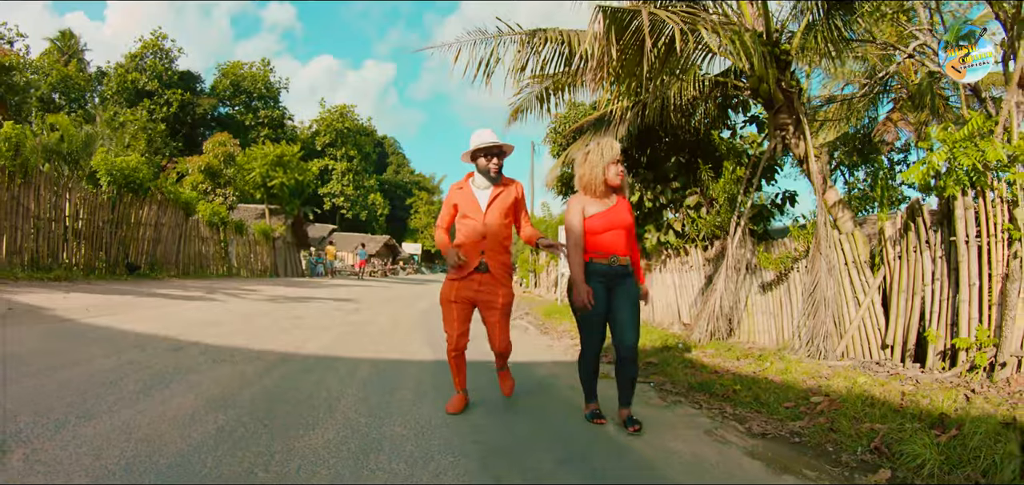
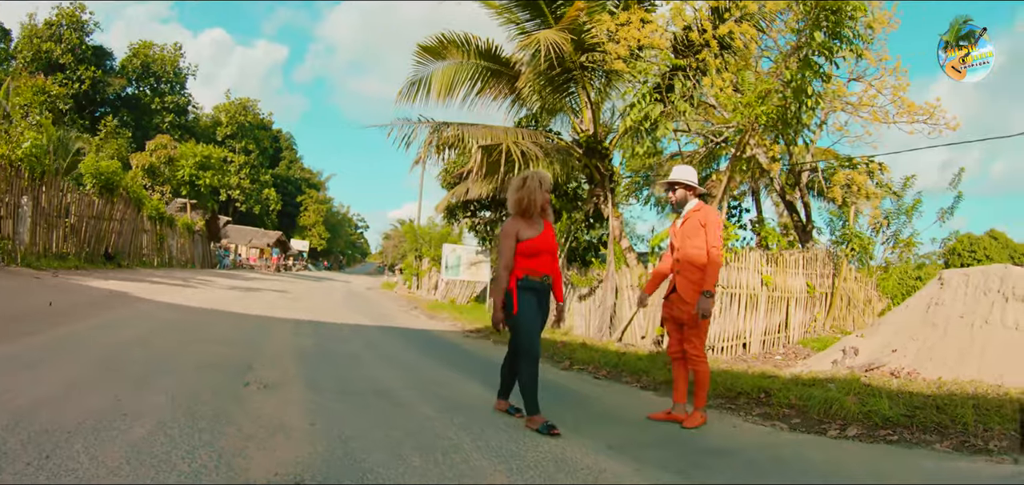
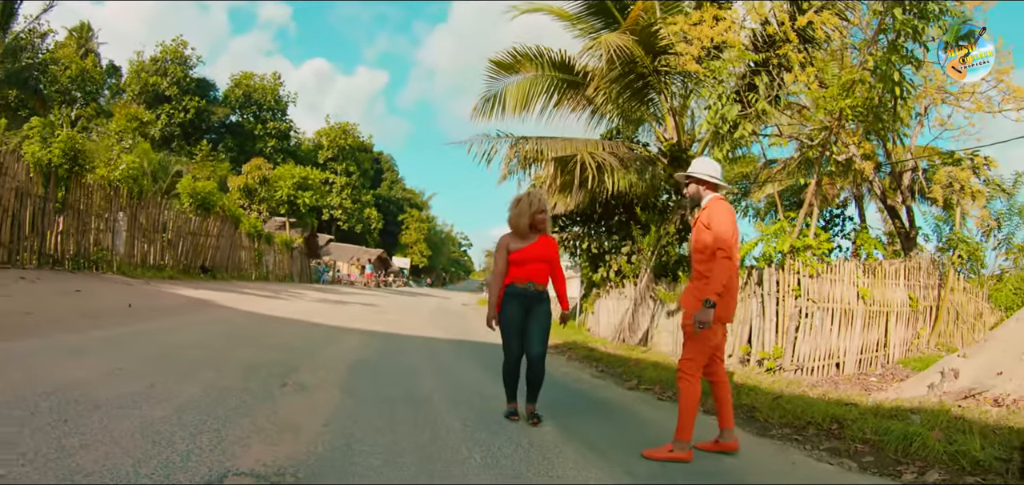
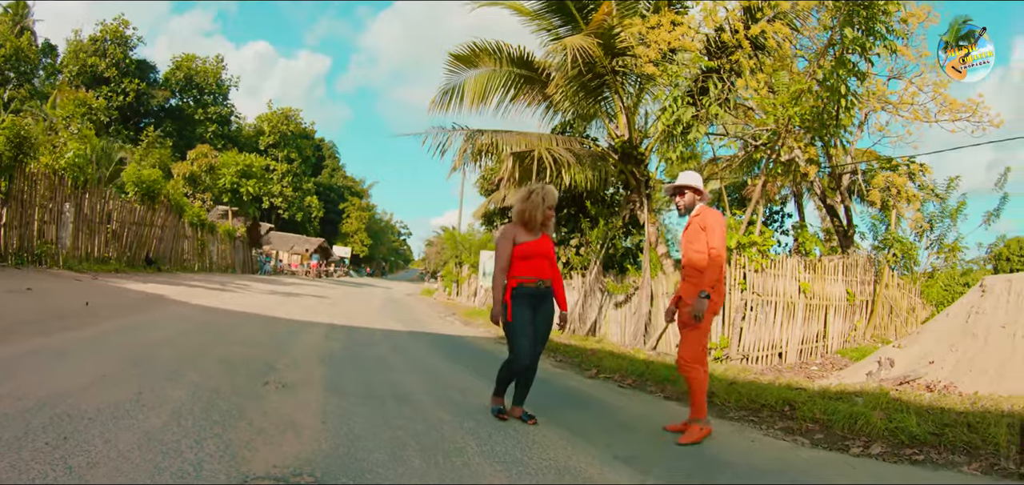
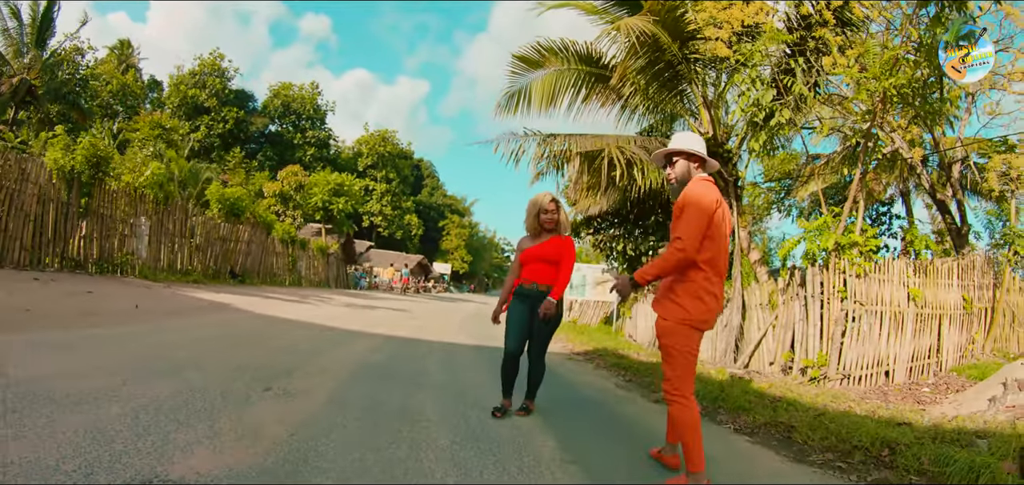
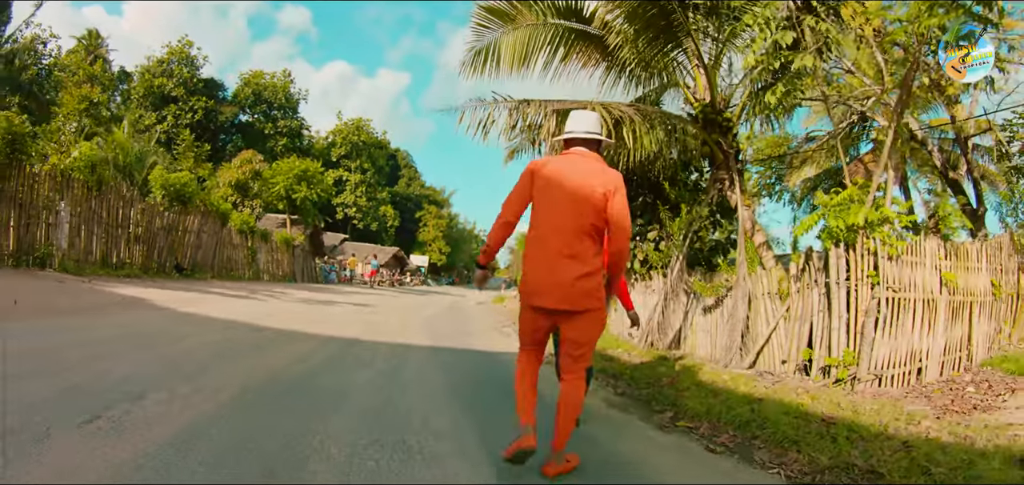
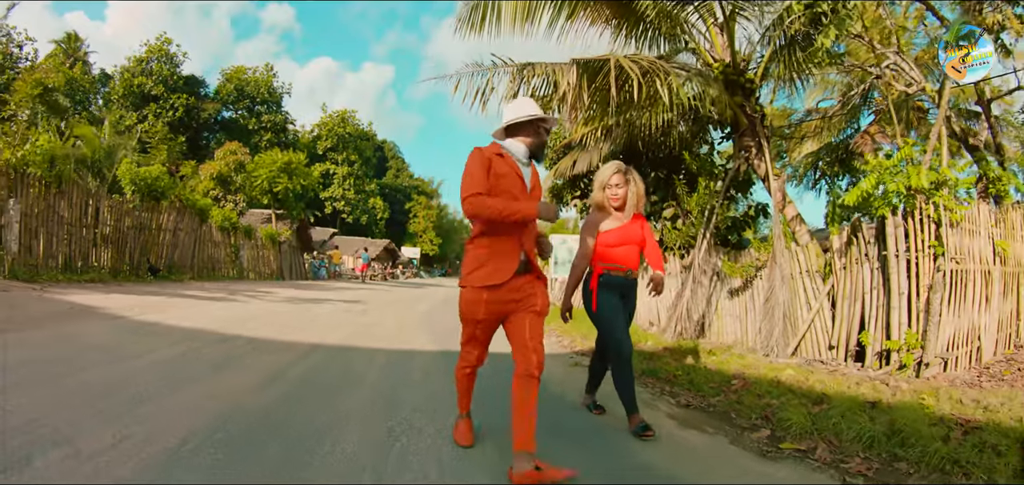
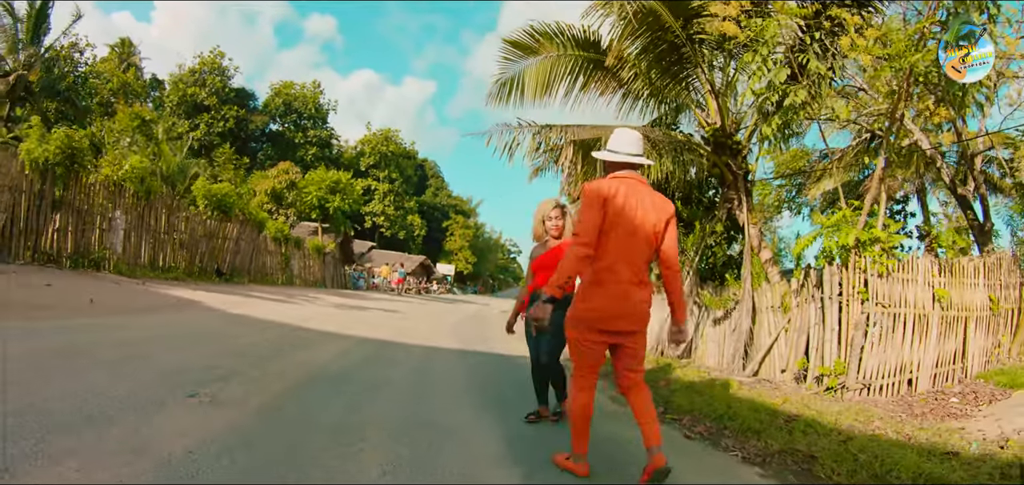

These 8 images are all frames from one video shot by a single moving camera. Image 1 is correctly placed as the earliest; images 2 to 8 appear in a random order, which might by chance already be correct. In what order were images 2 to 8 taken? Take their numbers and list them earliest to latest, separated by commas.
7, 6, 8, 5, 3, 4, 2
